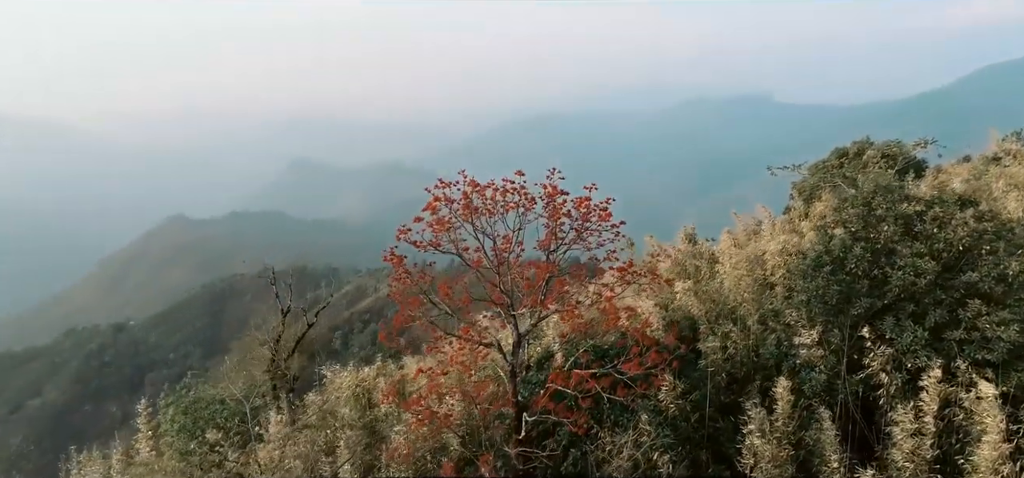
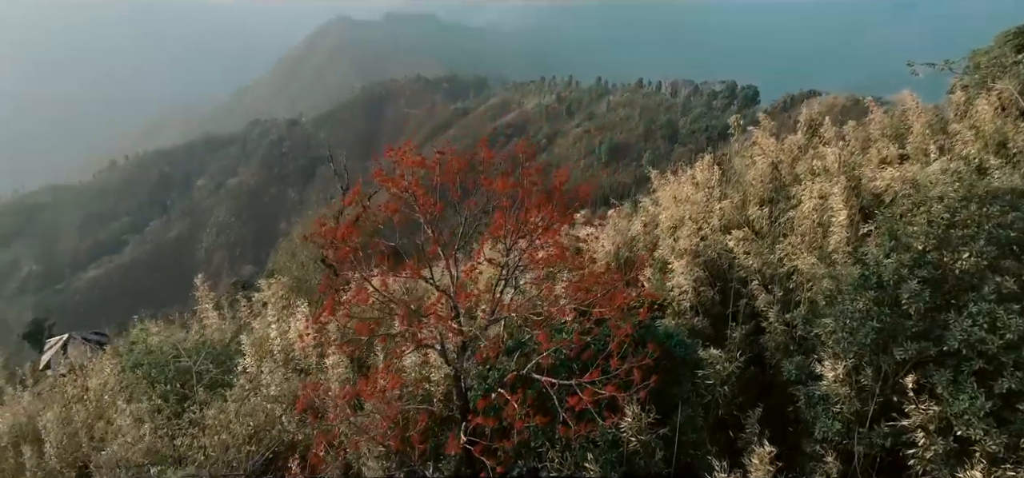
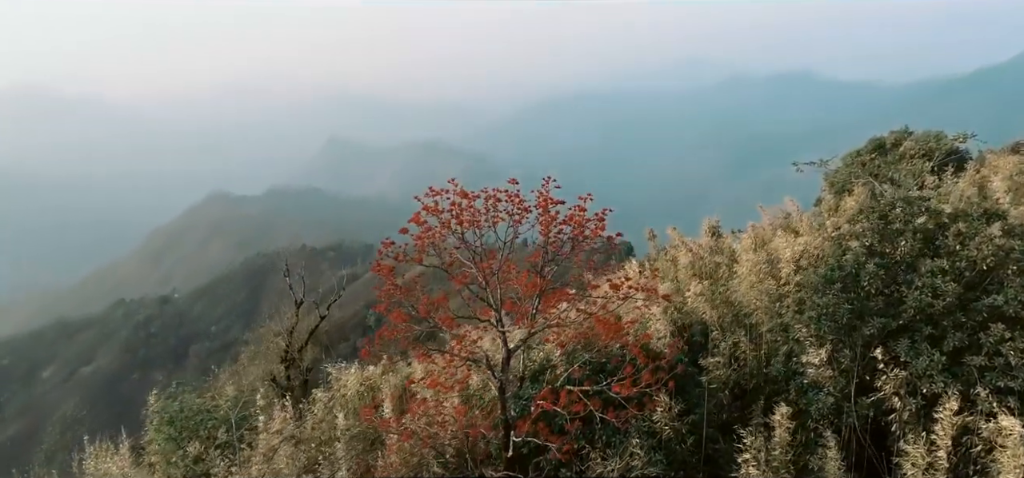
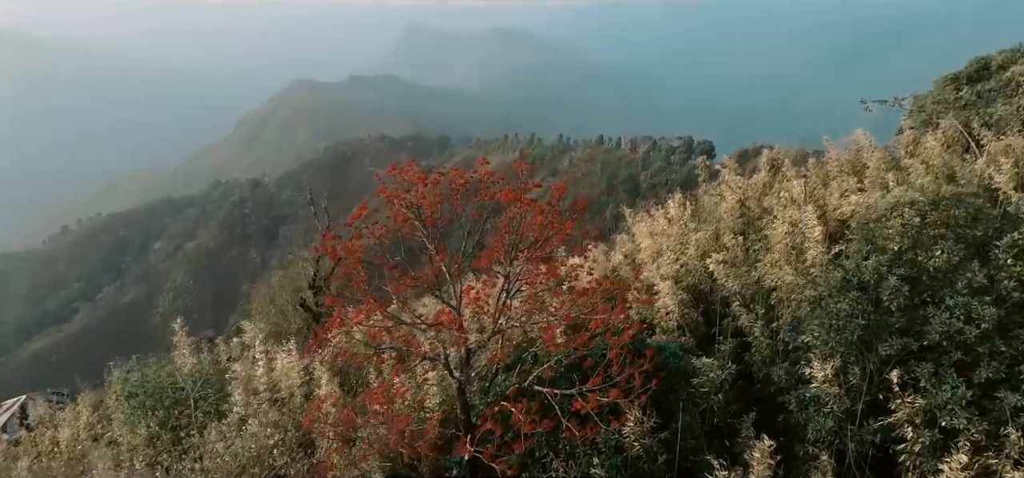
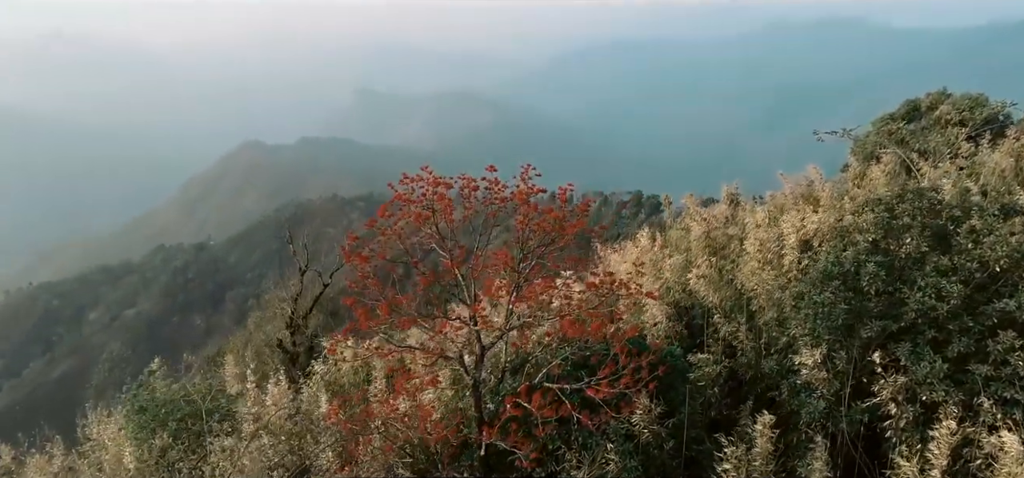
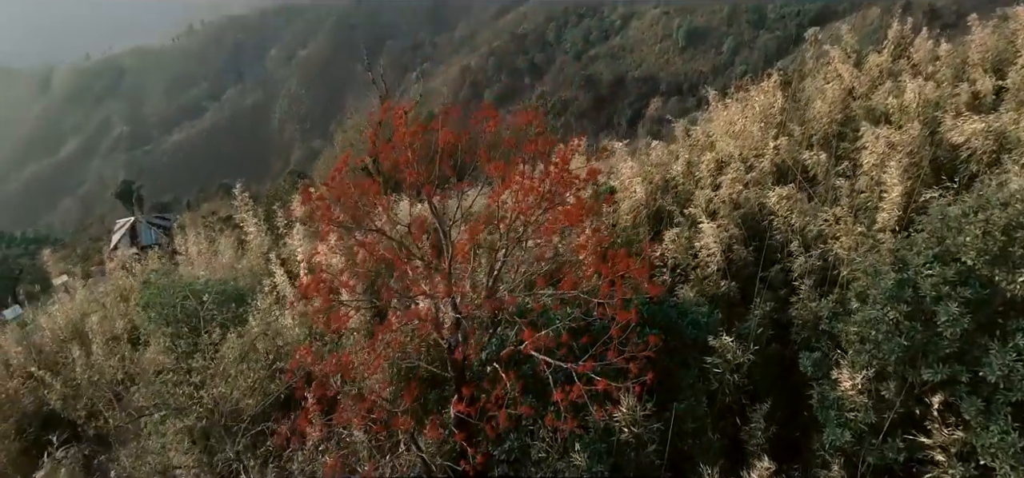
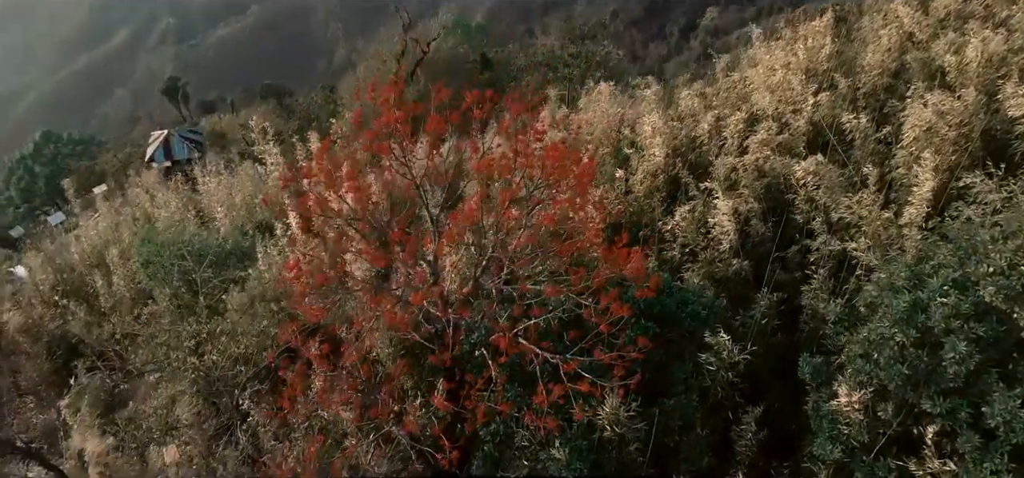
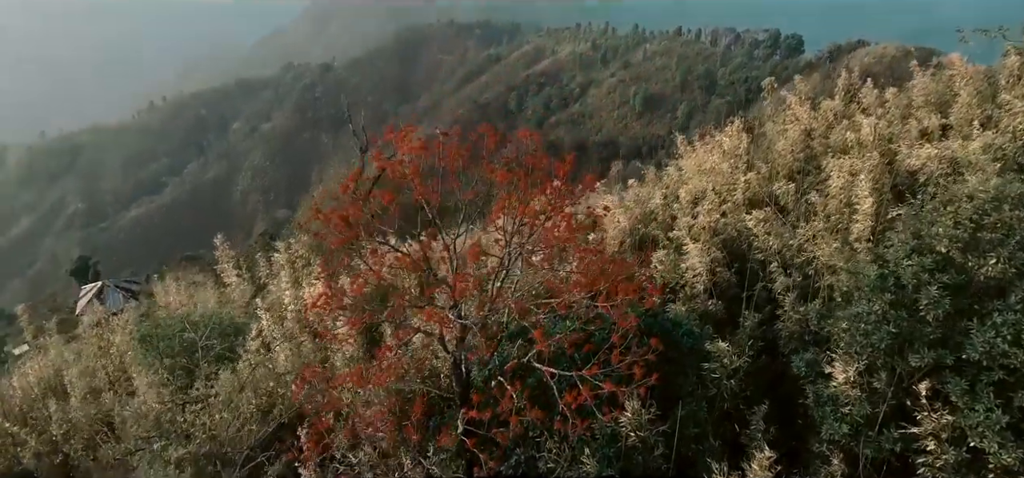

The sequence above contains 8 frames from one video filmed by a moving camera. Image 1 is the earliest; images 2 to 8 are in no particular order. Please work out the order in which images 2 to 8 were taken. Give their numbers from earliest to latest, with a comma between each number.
3, 5, 4, 2, 8, 6, 7
